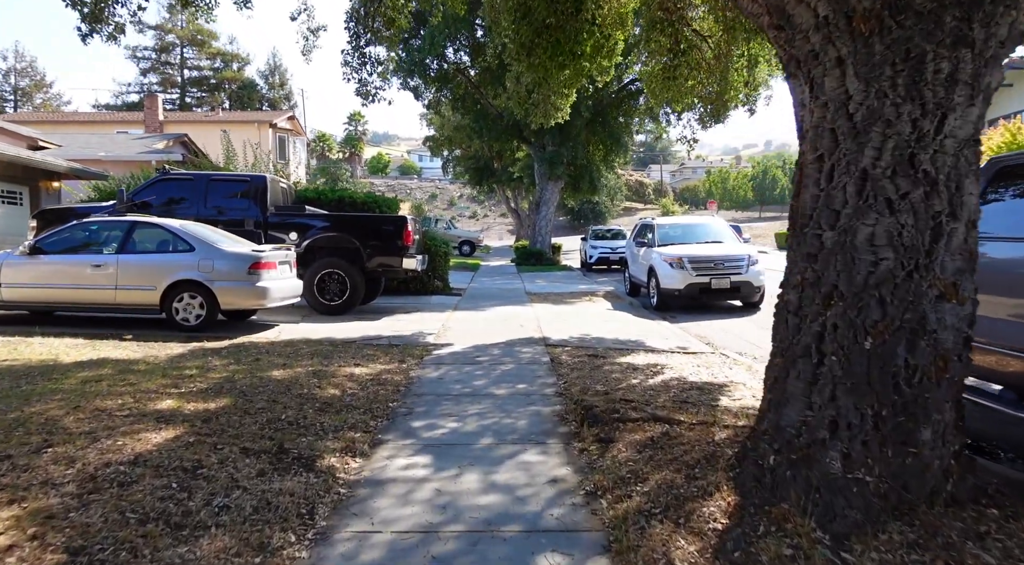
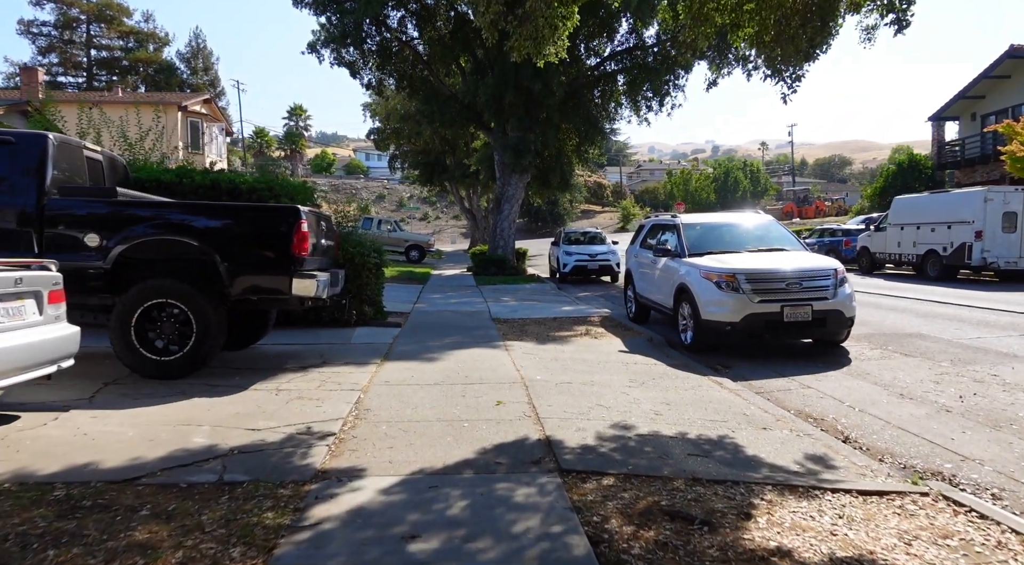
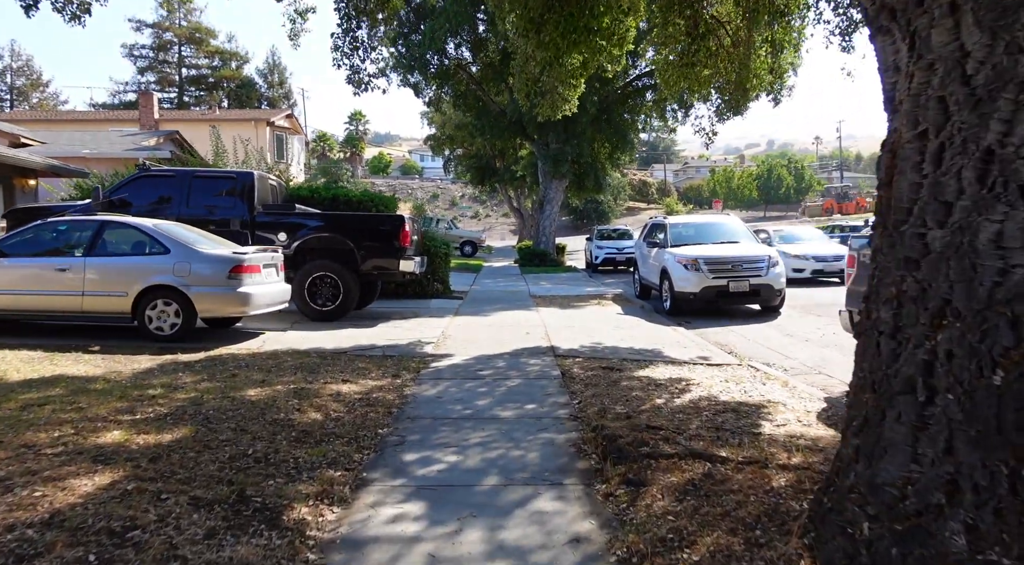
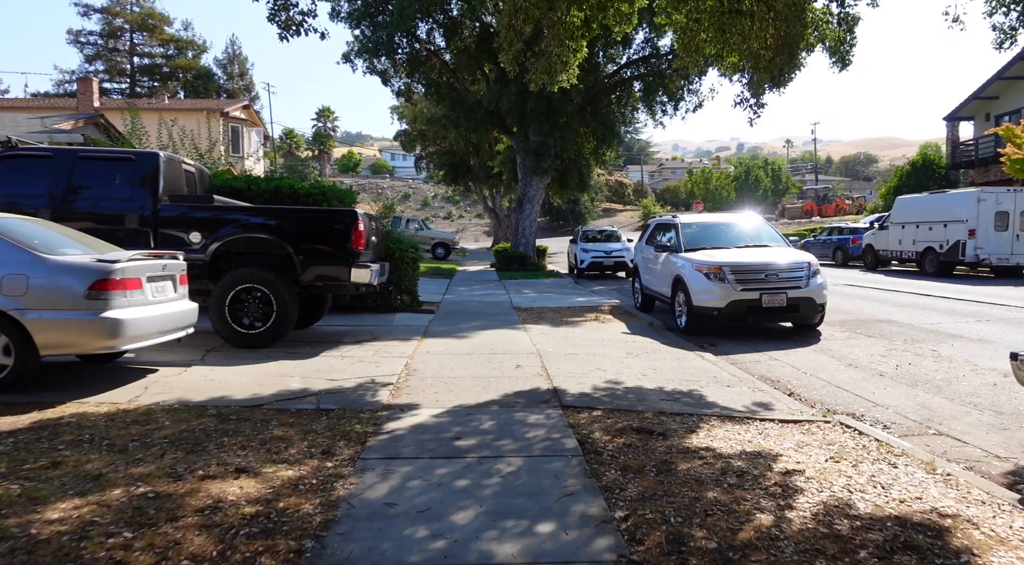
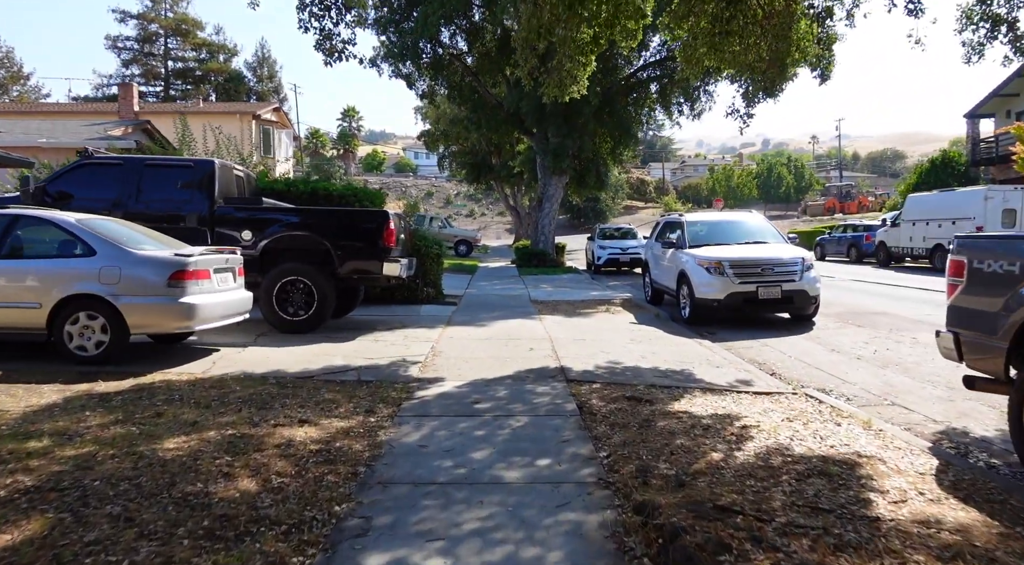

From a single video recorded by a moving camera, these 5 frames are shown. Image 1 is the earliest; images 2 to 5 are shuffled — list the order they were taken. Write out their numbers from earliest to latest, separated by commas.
3, 5, 4, 2
